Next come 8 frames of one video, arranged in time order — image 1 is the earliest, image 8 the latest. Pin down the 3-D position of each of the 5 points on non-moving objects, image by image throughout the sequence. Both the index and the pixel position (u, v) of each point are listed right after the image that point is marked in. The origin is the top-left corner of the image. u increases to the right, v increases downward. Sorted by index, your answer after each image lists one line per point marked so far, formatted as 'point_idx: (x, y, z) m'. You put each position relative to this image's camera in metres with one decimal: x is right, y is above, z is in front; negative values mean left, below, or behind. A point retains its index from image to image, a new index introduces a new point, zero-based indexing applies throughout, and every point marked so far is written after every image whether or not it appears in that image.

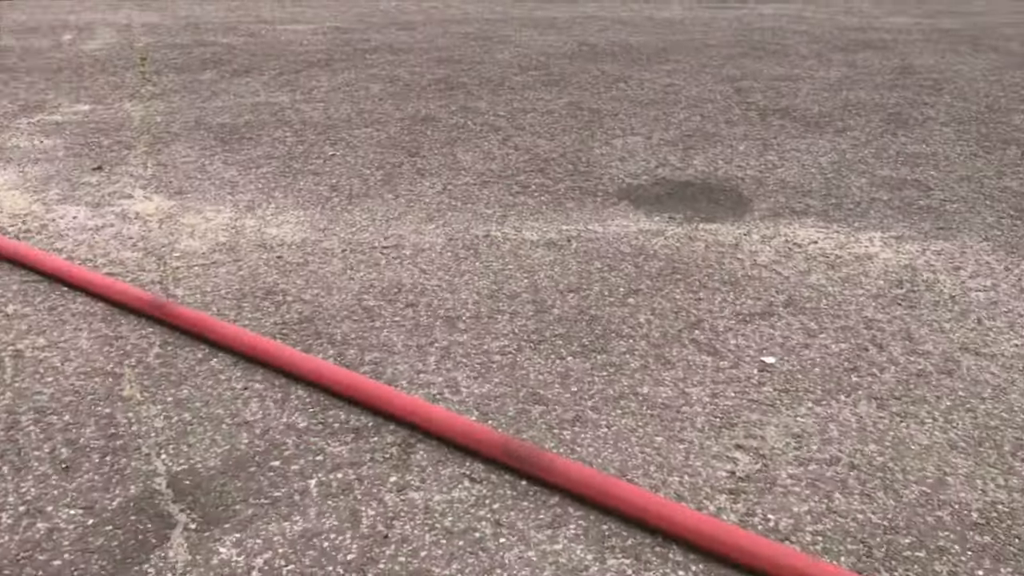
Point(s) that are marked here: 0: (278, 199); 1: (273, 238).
0: (-1.0, +0.4, +3.7) m
1: (-0.9, +0.2, +3.3) m
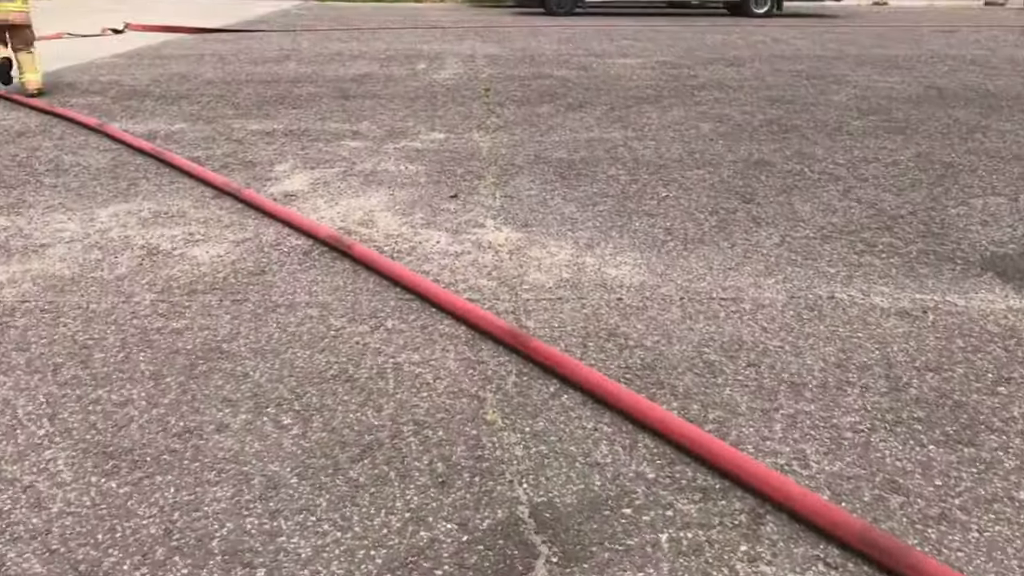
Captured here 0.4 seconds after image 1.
0: (+0.5, +0.2, +3.9) m
1: (+0.4, 0.0, +3.4) m
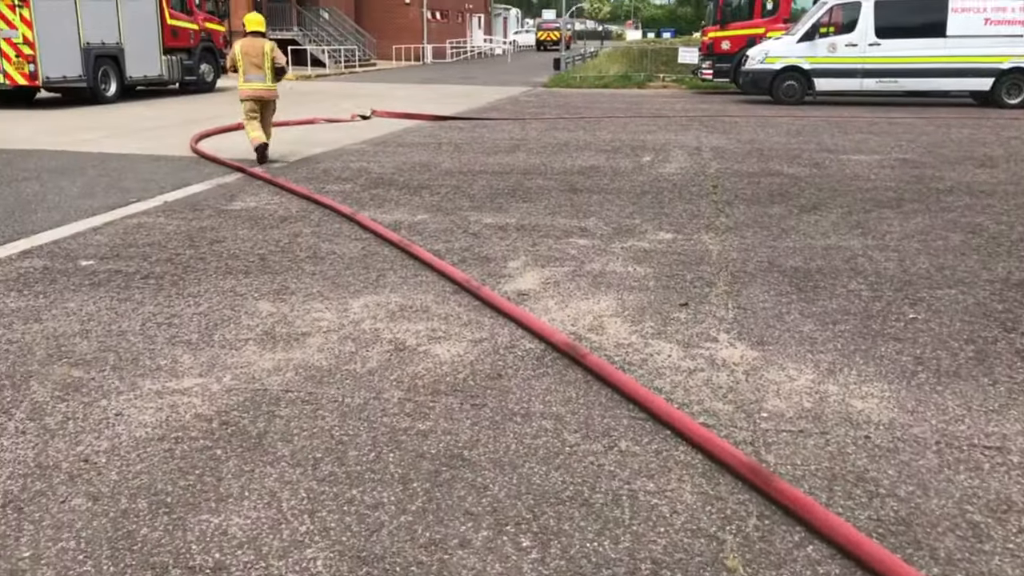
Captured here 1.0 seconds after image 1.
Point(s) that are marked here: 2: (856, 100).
0: (+1.4, -0.3, +3.7) m
1: (+1.2, -0.4, +3.2) m
2: (+7.2, +3.9, +19.0) m
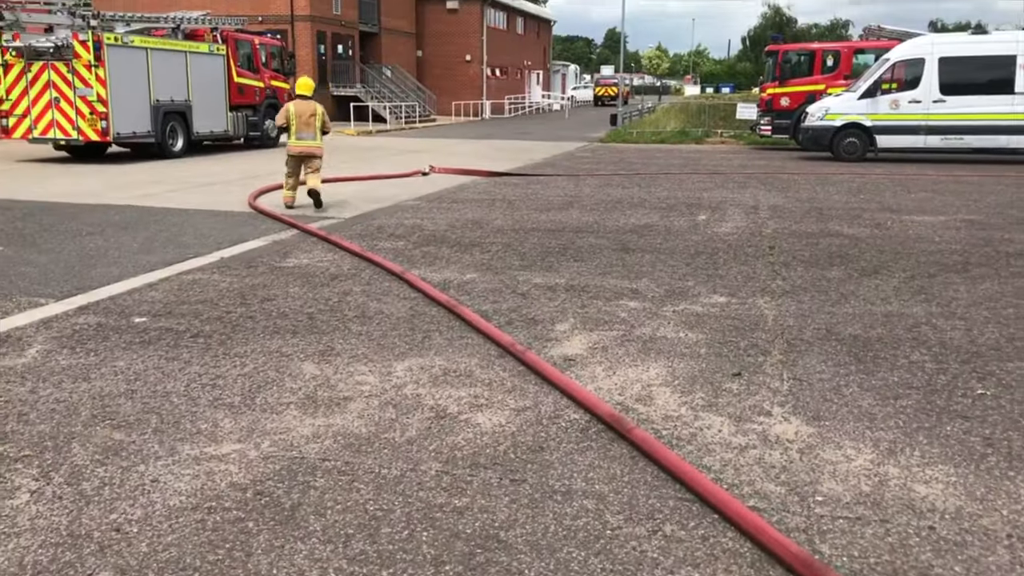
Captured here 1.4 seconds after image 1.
0: (+1.6, -0.6, +3.5) m
1: (+1.4, -0.7, +3.0) m
2: (+8.4, +2.7, +18.6) m
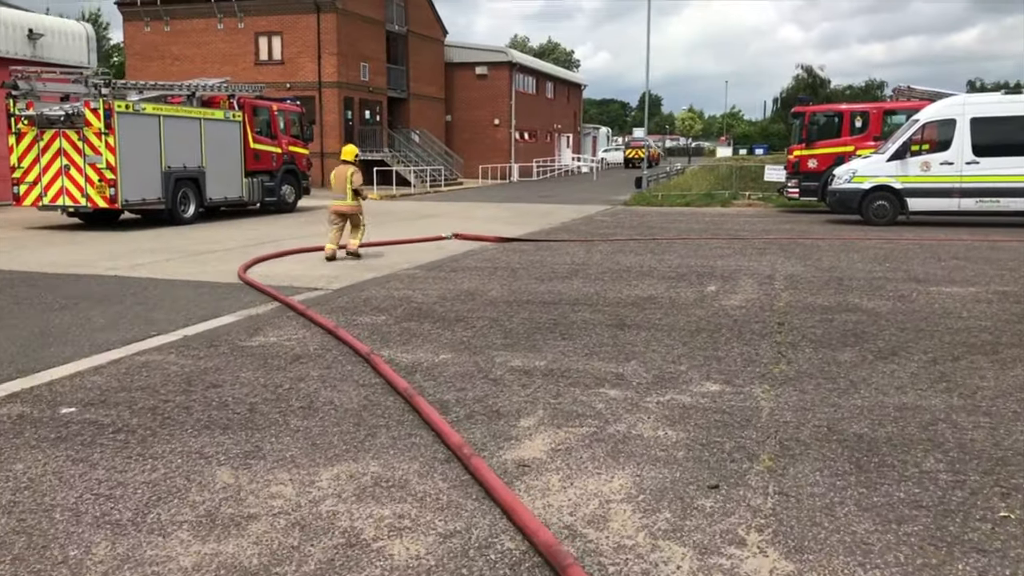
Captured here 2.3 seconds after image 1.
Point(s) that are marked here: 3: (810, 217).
0: (+1.3, -1.0, +2.8) m
1: (+1.1, -1.0, +2.3) m
2: (+8.7, +1.3, +17.8) m
3: (+6.3, +1.5, +19.2) m
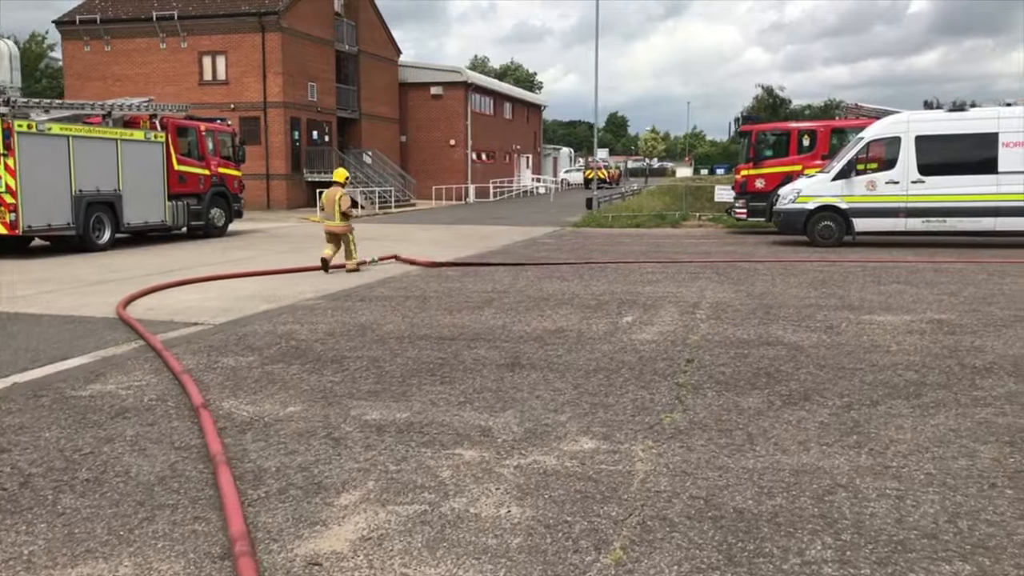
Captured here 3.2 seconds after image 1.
0: (+0.6, -1.1, +2.1) m
1: (+0.4, -1.2, +1.6) m
2: (+7.5, +0.9, +17.4) m
3: (+5.0, +1.0, +18.6) m
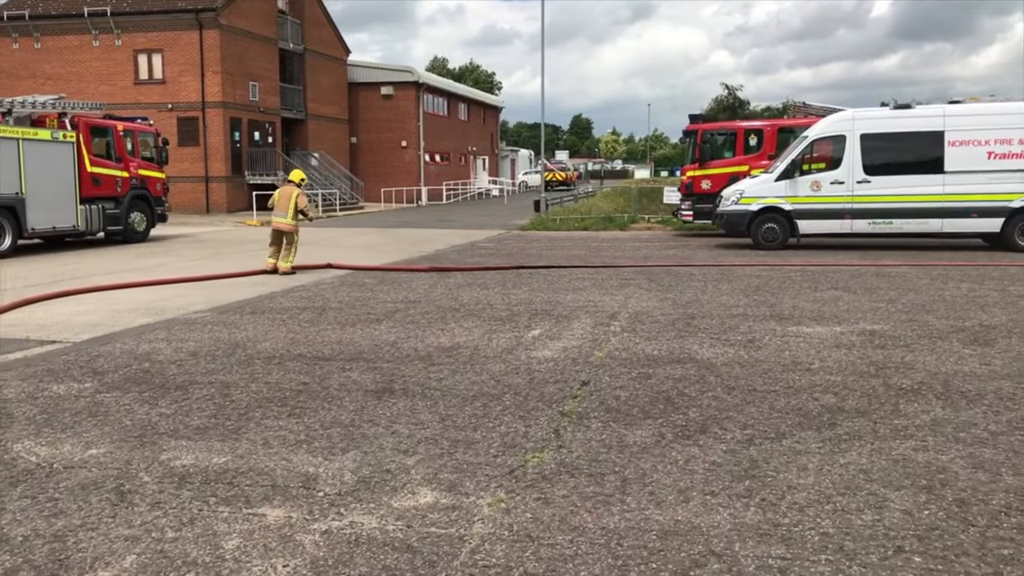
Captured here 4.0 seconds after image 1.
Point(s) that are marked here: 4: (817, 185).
0: (-0.1, -1.2, +1.3) m
1: (-0.3, -1.2, +0.8) m
2: (+6.3, +0.8, +16.8) m
3: (+3.8, +0.9, +18.0) m
4: (+5.2, +1.8, +15.4) m
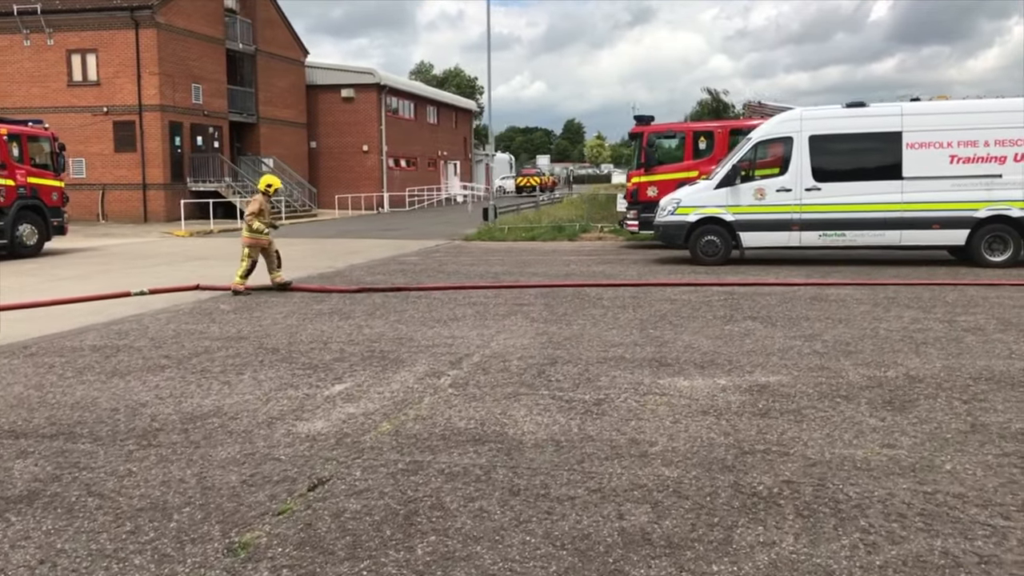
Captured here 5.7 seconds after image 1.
0: (-1.4, -1.4, -0.4) m
1: (-1.6, -1.5, -0.9) m
2: (+4.9, +0.5, +15.2) m
3: (+2.4, +0.6, +16.4) m
4: (+3.8, +1.4, +13.8) m
